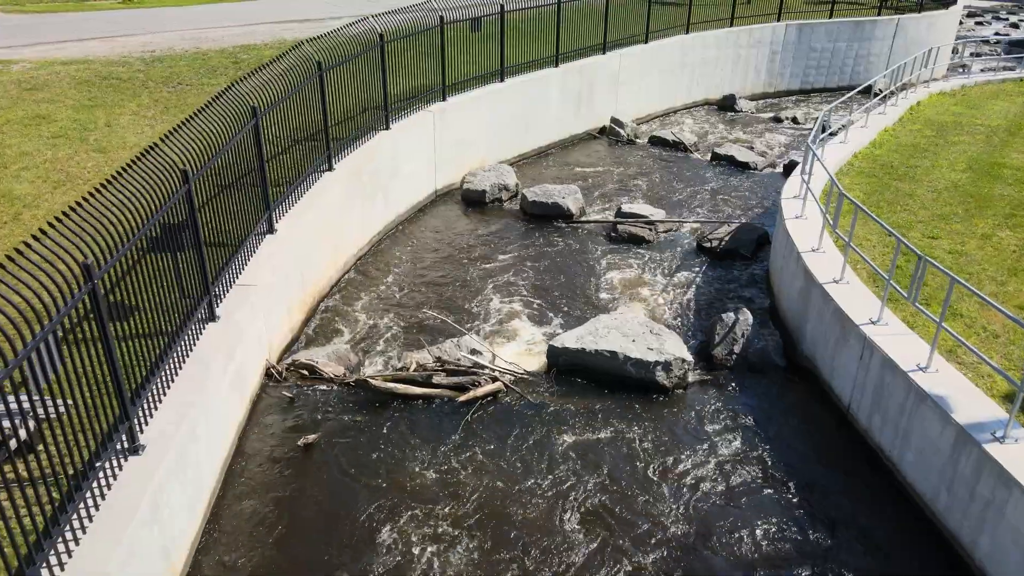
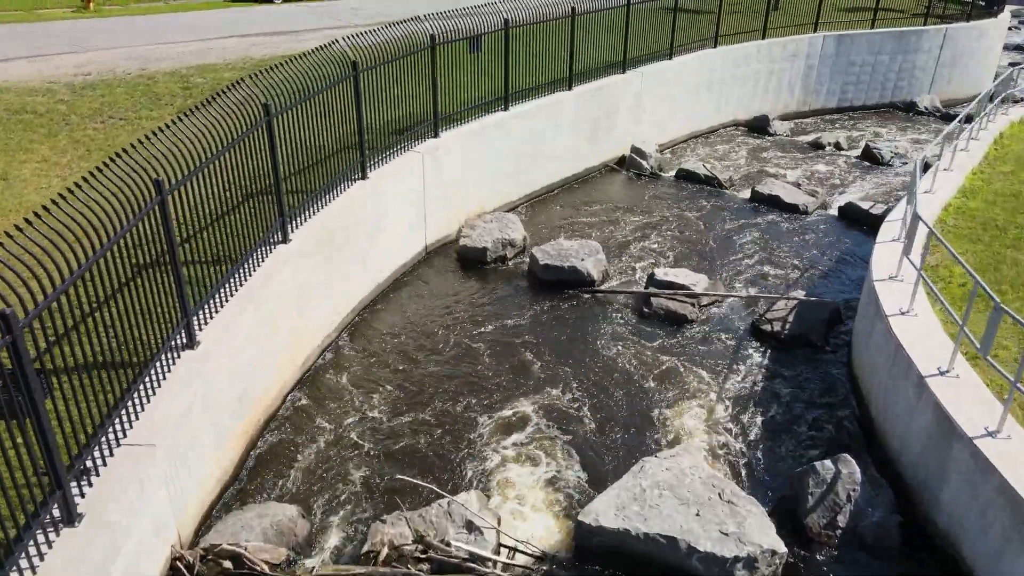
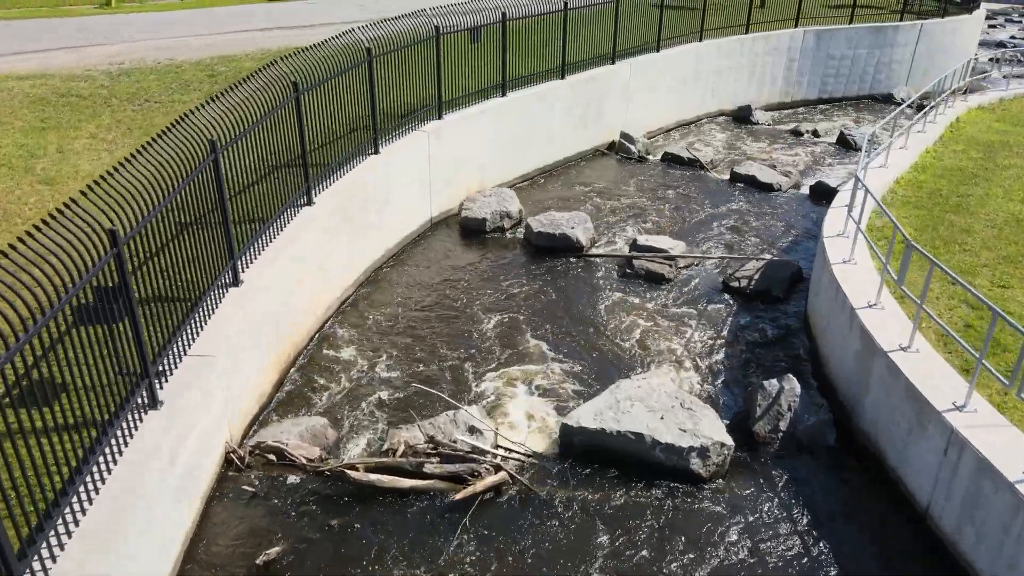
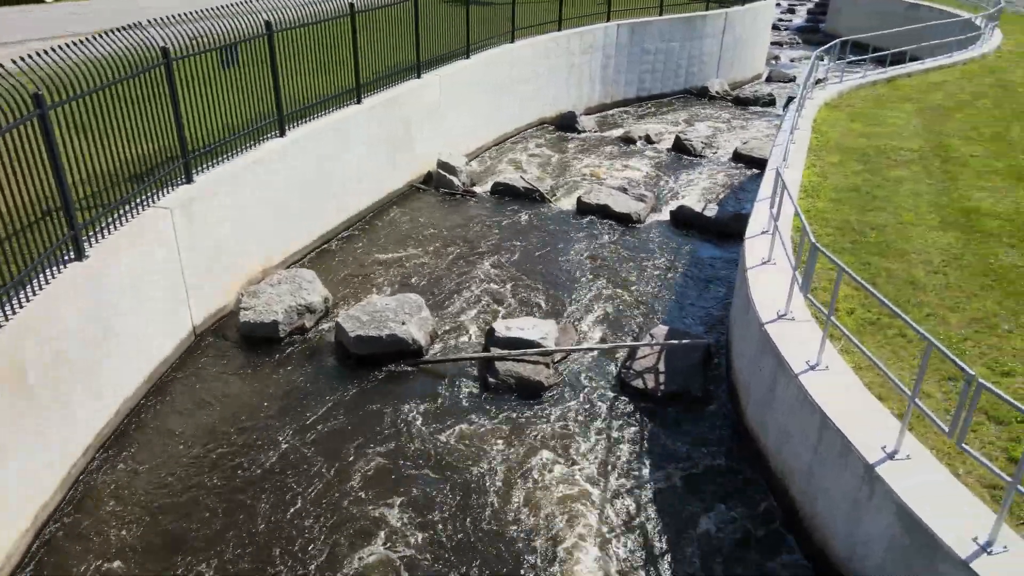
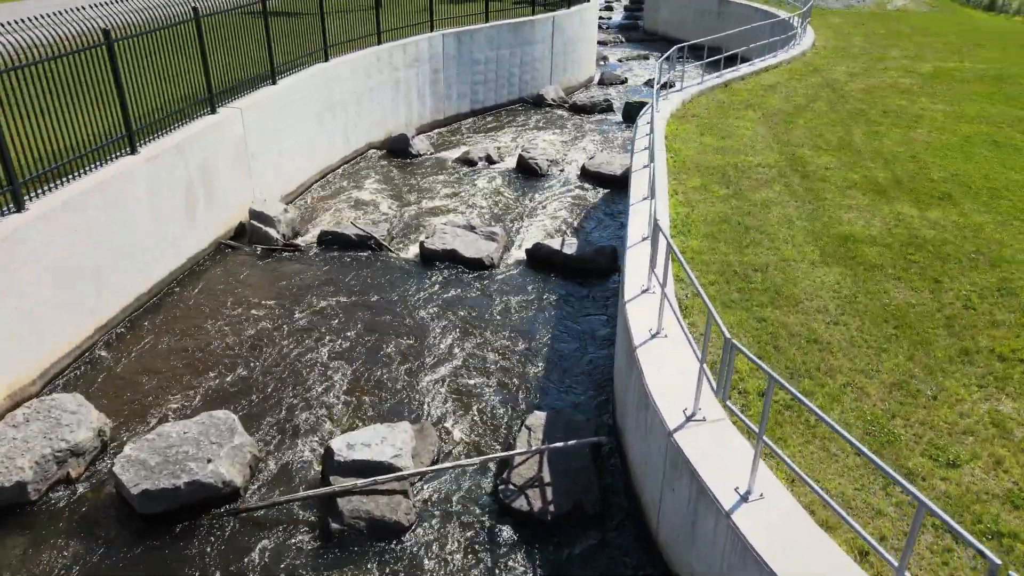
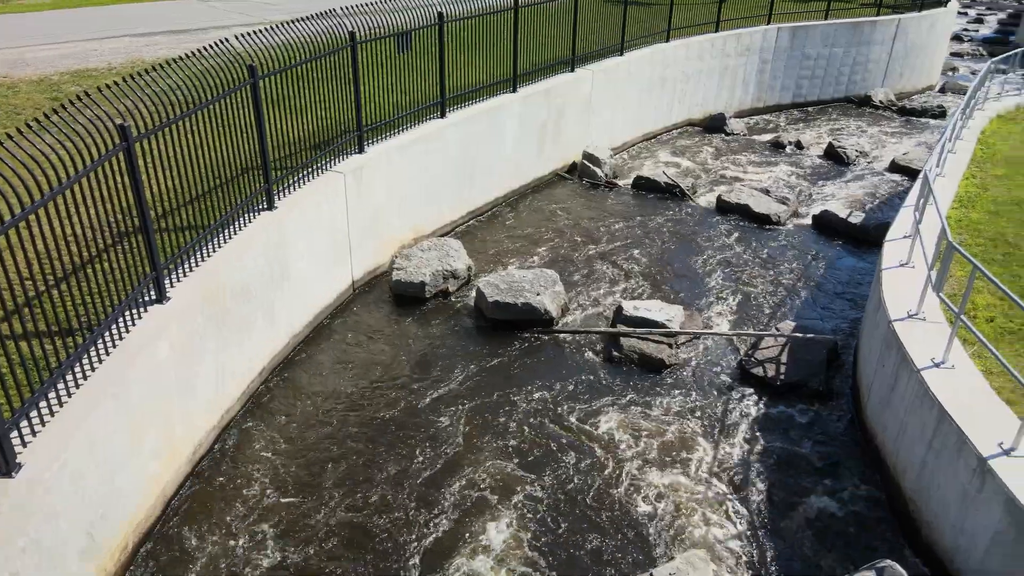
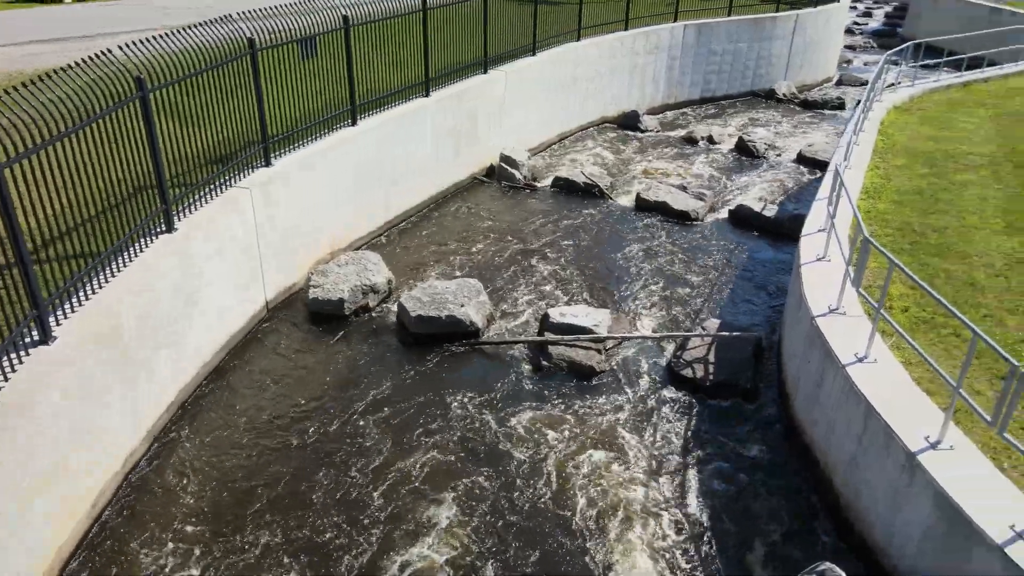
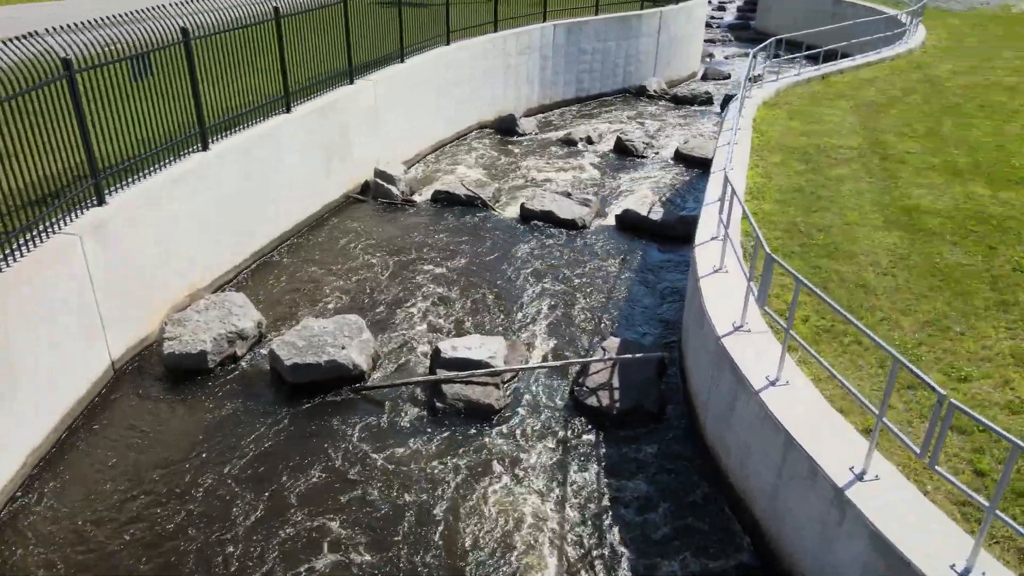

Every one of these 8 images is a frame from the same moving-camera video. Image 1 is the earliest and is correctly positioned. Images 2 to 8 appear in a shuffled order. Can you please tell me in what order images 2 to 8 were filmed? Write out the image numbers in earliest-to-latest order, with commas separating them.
3, 2, 6, 7, 4, 8, 5
